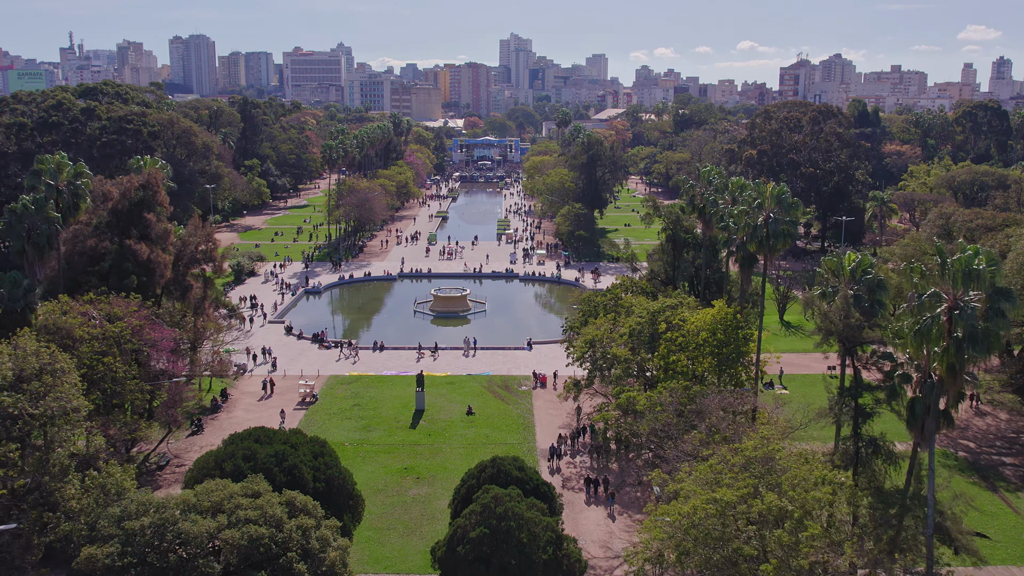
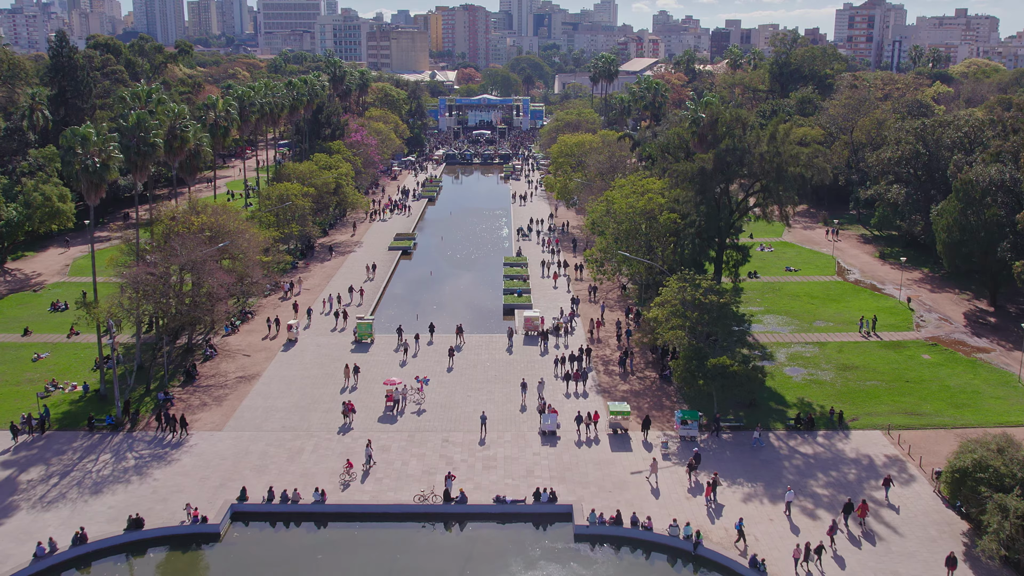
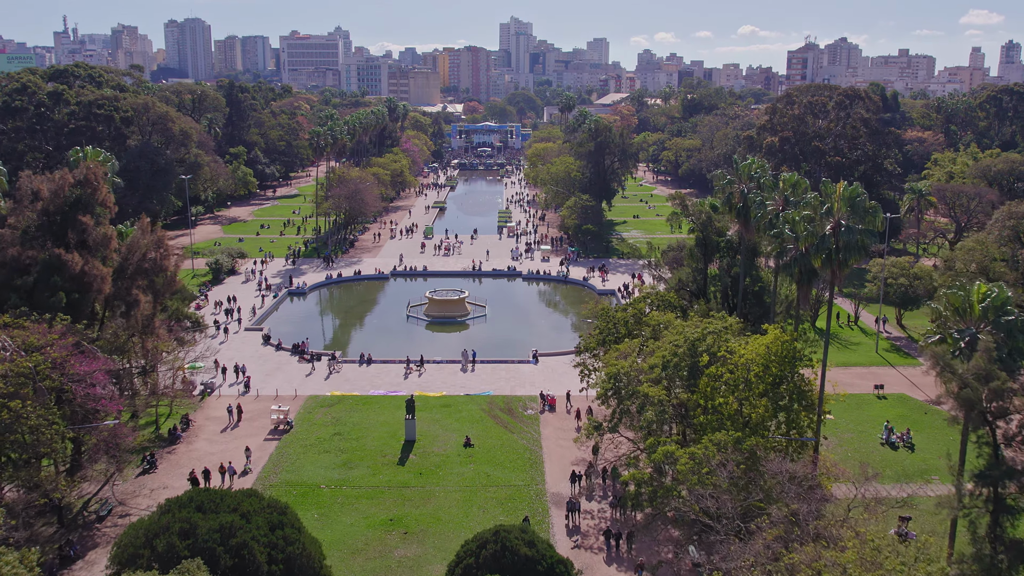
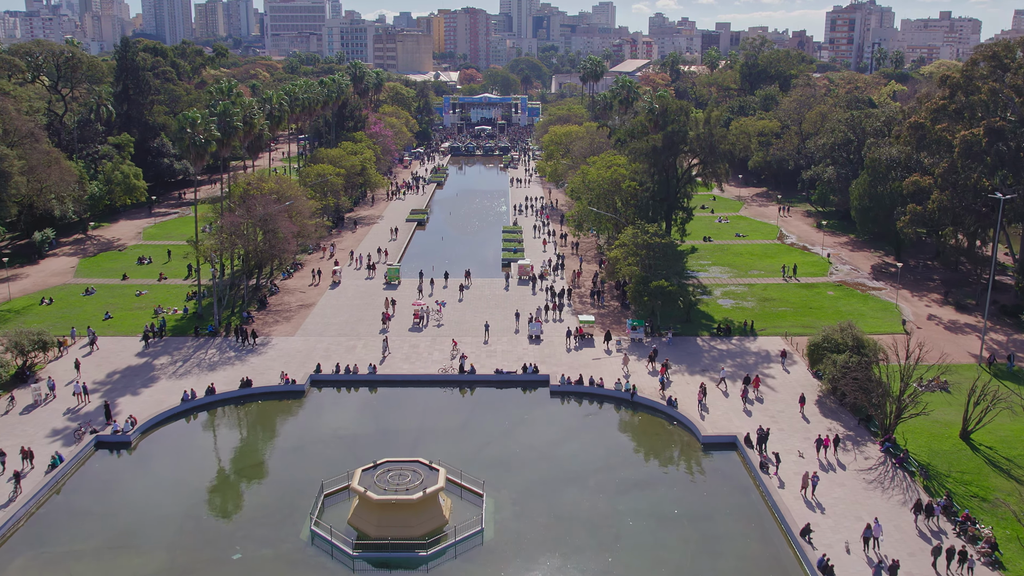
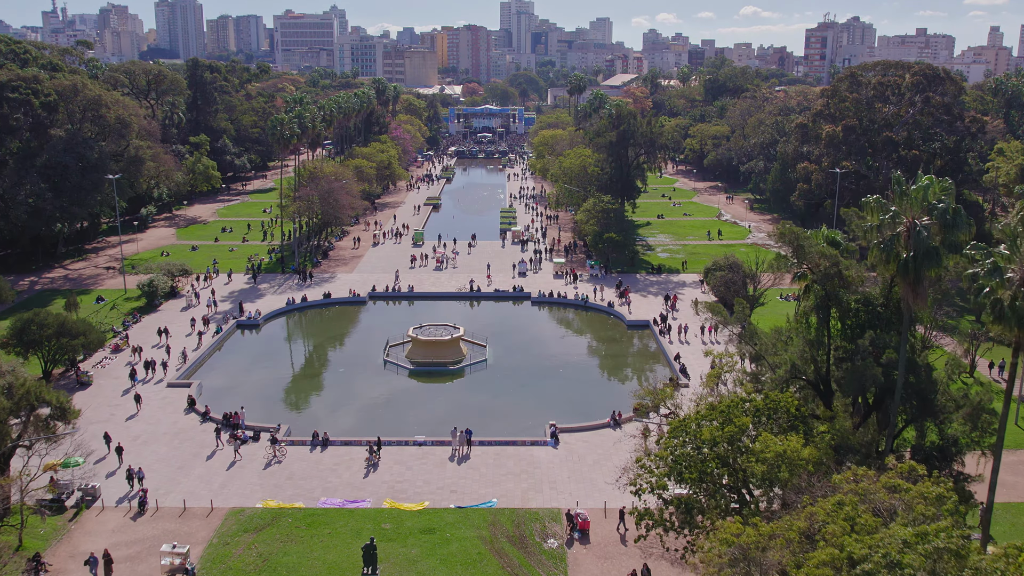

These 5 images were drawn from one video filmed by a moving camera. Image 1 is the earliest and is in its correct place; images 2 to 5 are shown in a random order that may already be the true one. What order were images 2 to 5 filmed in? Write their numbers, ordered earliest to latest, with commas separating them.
3, 5, 4, 2
